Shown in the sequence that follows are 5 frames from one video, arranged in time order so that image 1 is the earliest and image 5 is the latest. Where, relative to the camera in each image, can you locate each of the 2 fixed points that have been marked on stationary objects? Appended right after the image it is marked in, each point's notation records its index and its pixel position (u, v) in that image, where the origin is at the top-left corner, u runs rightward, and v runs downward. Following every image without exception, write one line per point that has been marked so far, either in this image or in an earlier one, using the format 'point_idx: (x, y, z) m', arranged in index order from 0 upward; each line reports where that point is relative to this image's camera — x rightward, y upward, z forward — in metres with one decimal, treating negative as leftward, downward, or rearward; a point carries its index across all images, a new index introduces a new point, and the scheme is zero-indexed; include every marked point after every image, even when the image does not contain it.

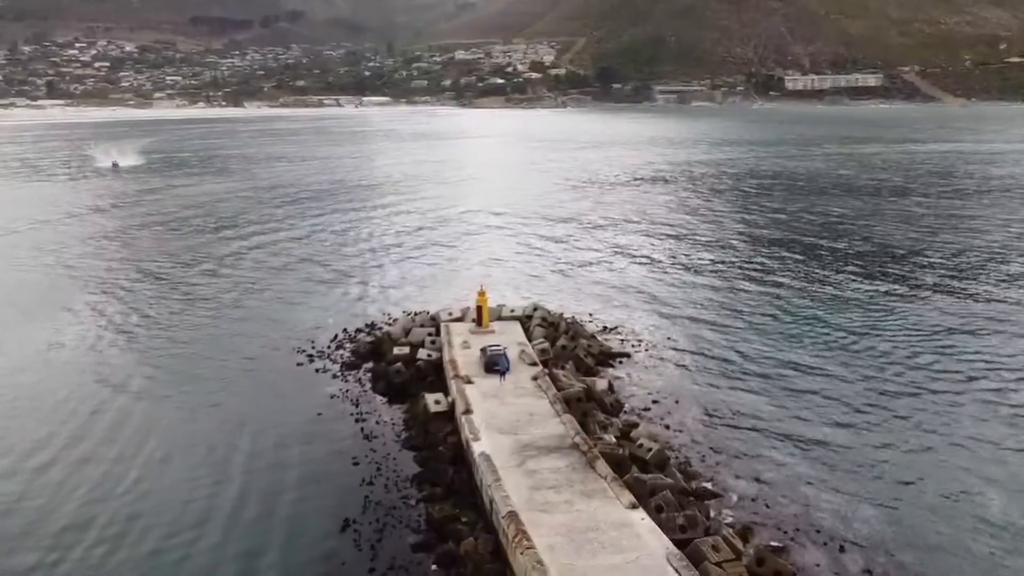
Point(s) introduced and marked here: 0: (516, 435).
0: (+0.1, -3.2, +19.9) m
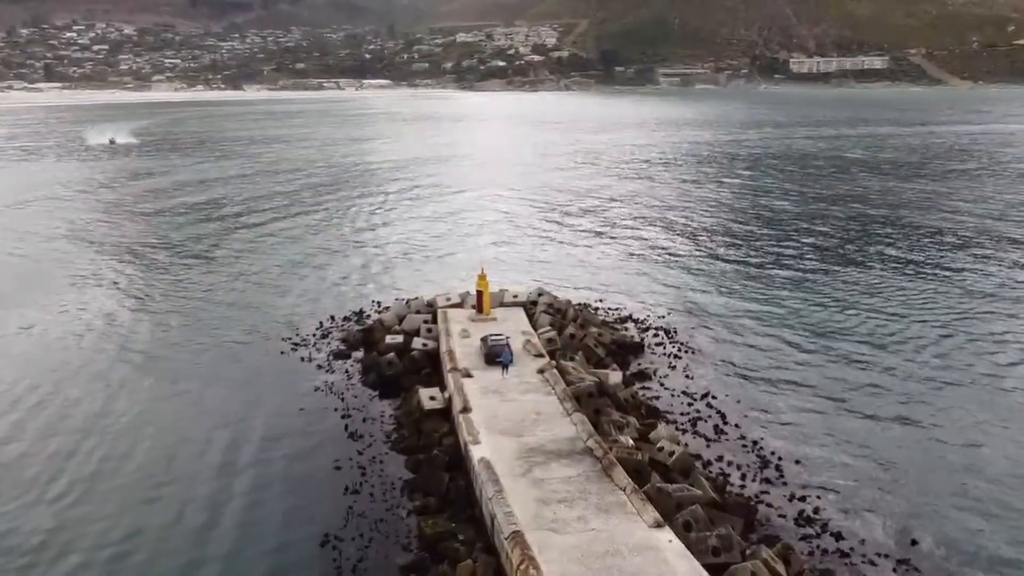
0: (+0.2, -2.9, +17.6) m
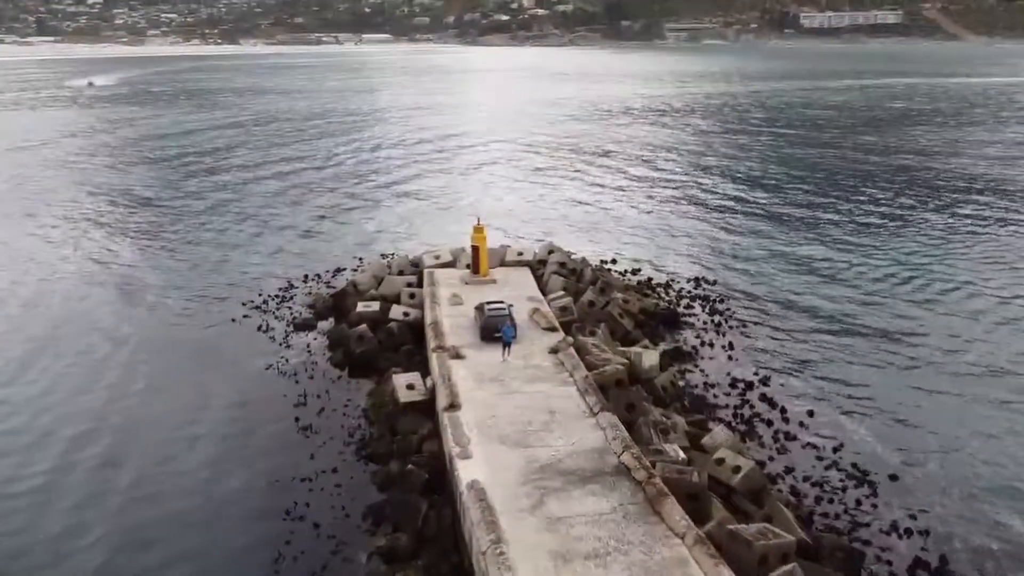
0: (+0.2, -2.2, +12.6) m
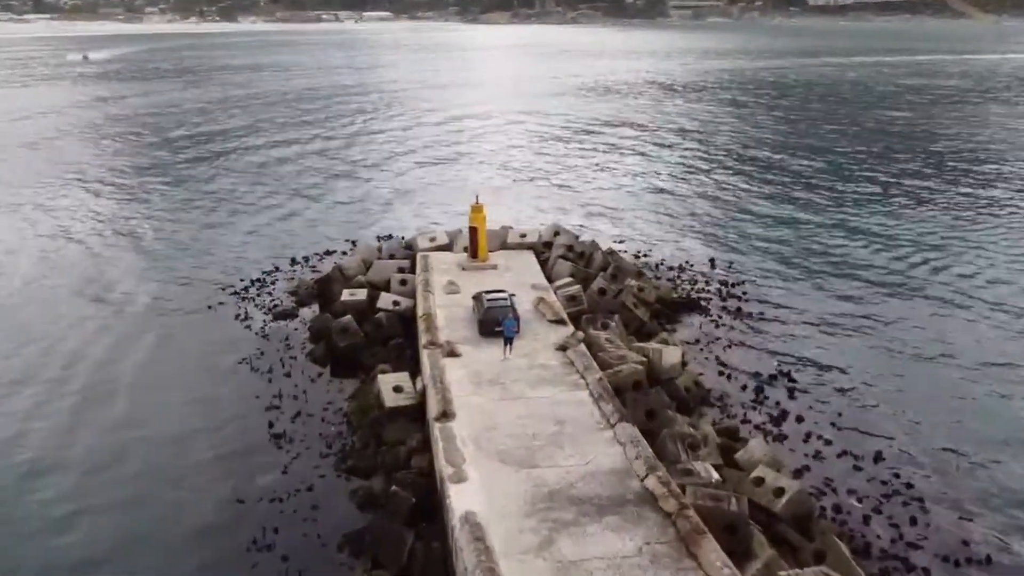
0: (+0.2, -2.1, +10.6) m
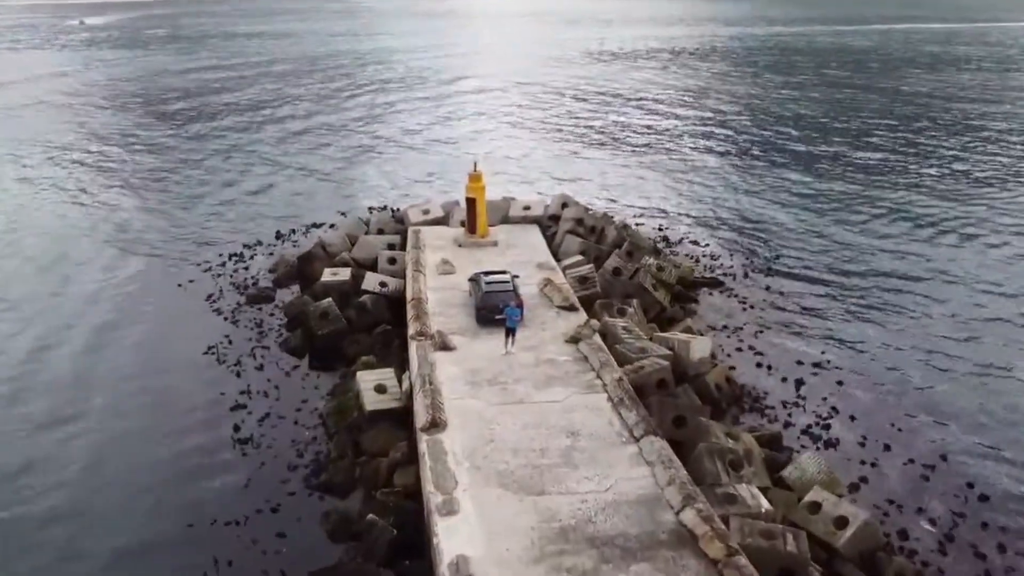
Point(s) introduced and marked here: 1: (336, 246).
0: (+0.3, -2.0, +8.5) m
1: (-3.5, +0.8, +18.0) m
